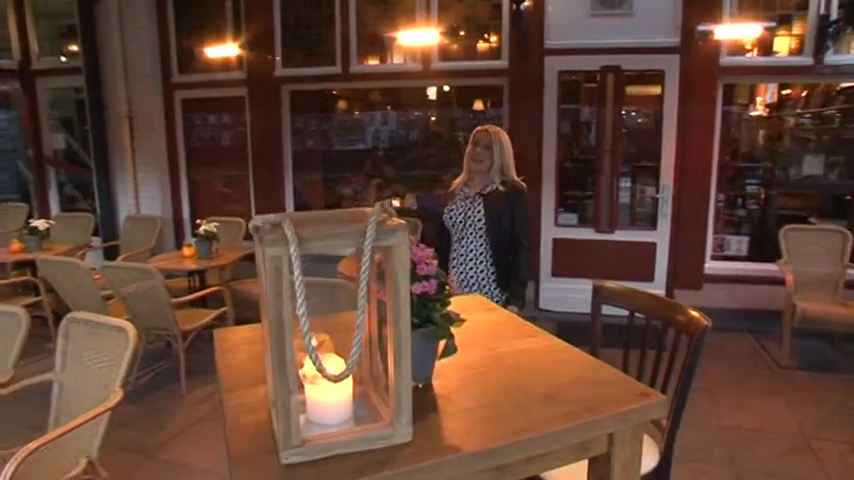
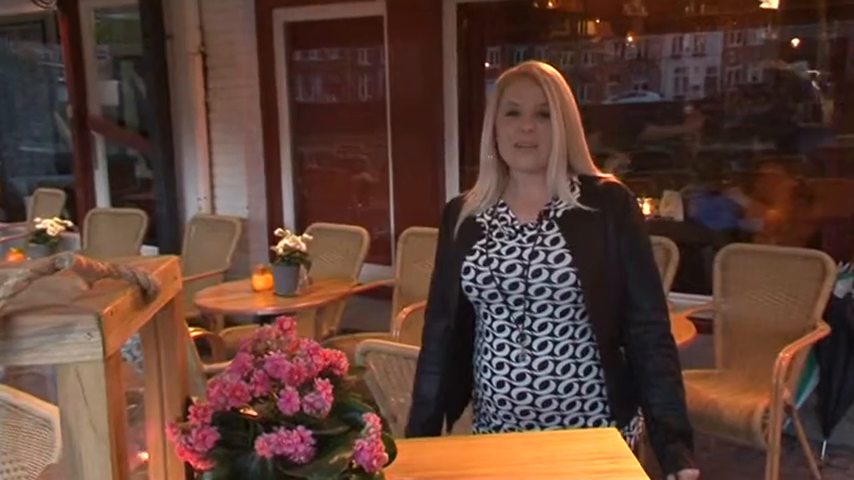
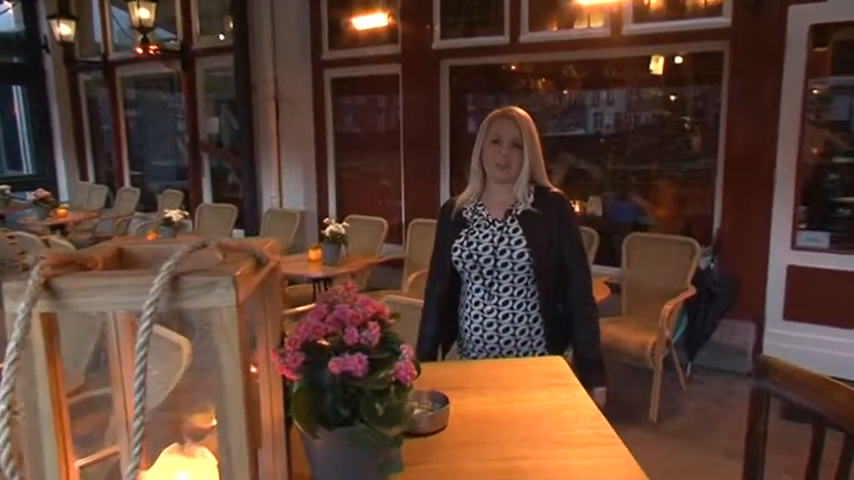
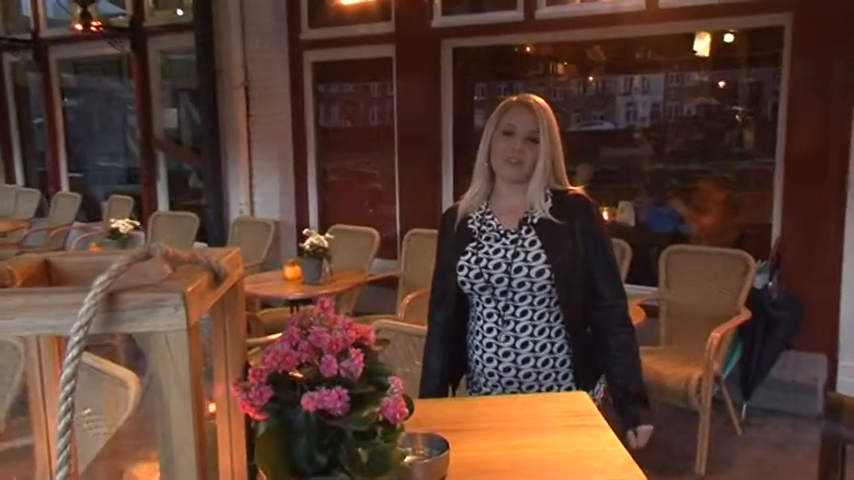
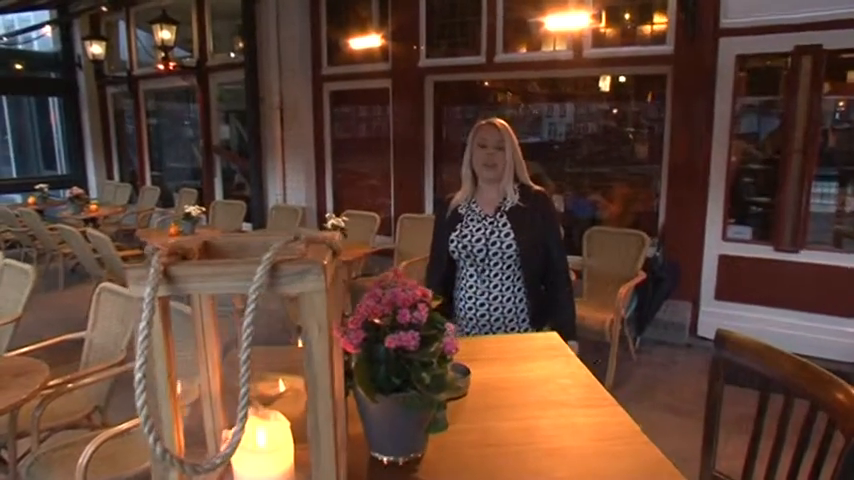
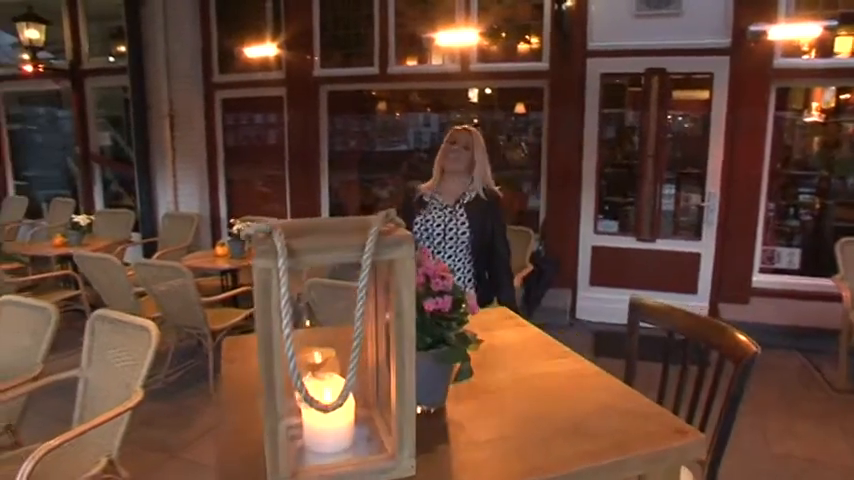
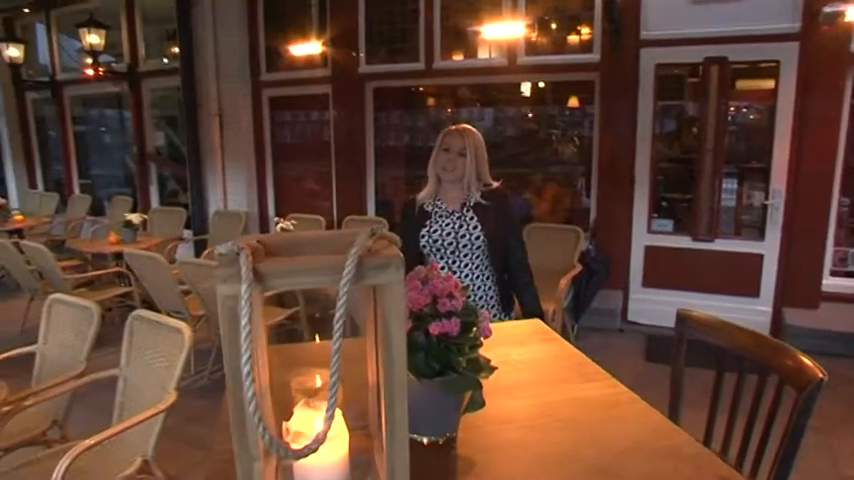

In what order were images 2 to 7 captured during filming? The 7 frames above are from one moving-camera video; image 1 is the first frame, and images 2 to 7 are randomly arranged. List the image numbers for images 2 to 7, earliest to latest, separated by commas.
6, 7, 5, 3, 4, 2
